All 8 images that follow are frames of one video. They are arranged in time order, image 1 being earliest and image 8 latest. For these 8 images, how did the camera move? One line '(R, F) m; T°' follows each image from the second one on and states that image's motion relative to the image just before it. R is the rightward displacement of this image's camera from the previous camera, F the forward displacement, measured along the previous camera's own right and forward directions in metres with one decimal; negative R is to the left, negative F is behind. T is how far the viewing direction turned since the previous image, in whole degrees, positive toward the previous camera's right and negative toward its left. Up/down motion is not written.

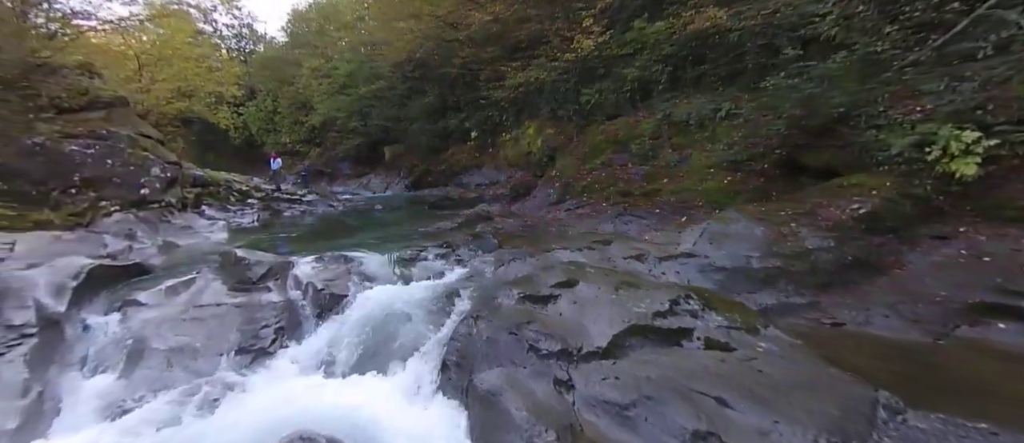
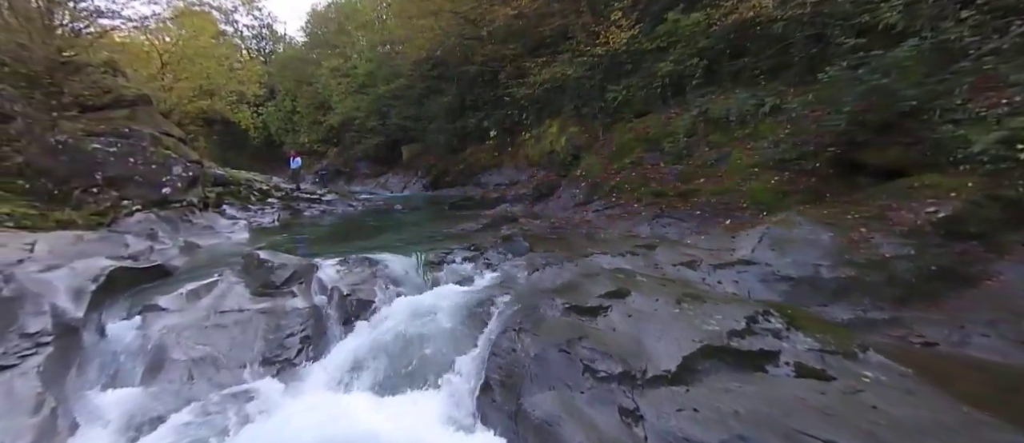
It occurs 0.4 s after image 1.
(-0.3, +0.4) m; -2°
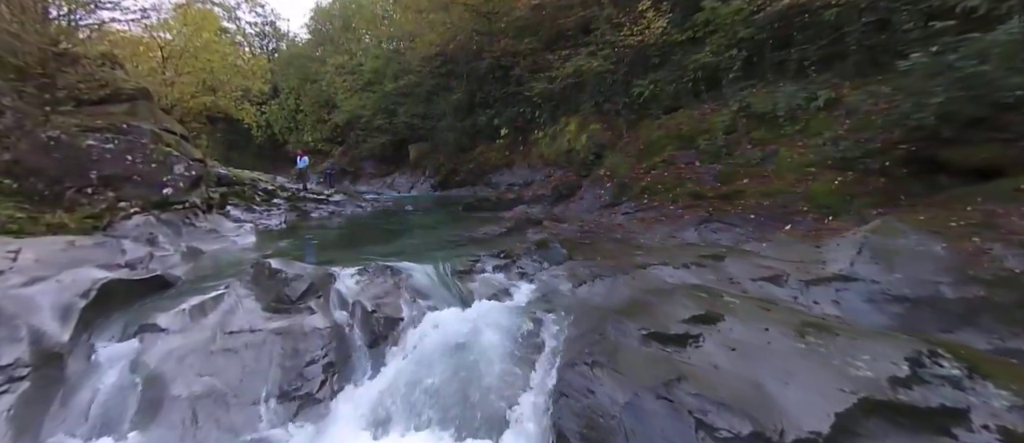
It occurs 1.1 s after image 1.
(-0.6, +0.7) m; 0°
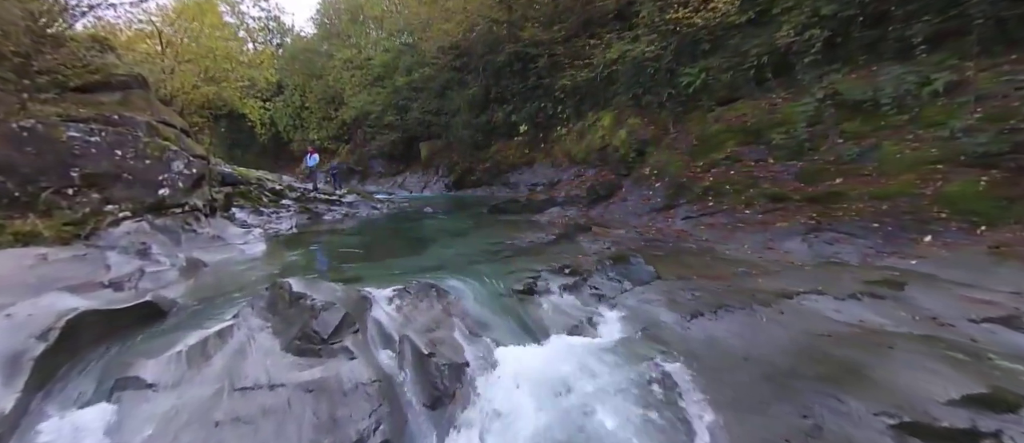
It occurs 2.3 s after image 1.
(-0.9, +1.1) m; 0°
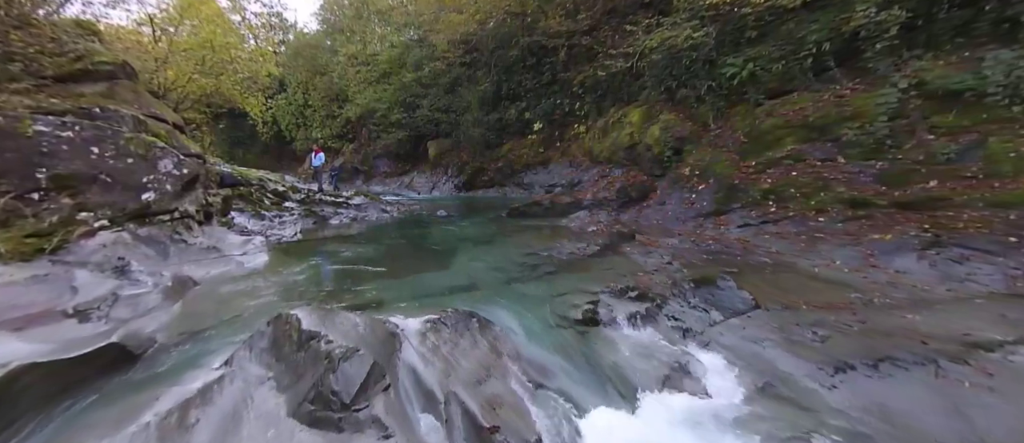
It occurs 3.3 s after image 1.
(-0.6, +0.9) m; 0°
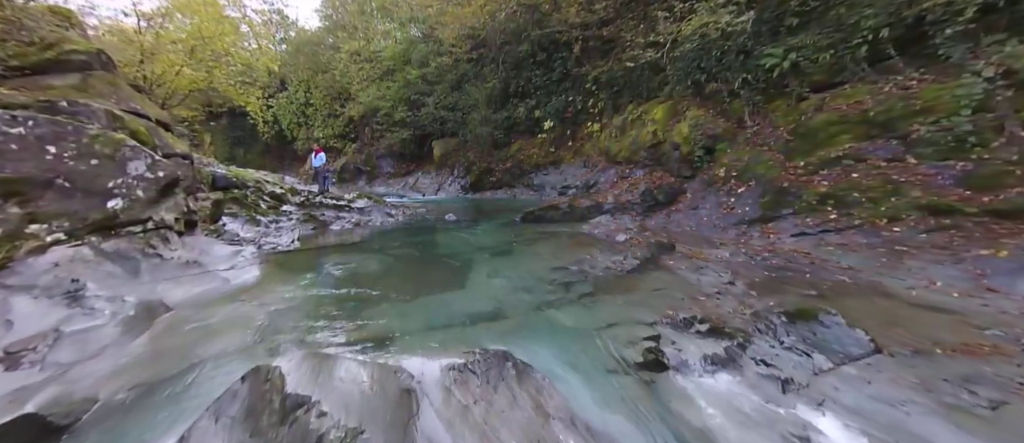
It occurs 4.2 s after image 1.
(-0.4, +0.8) m; 0°
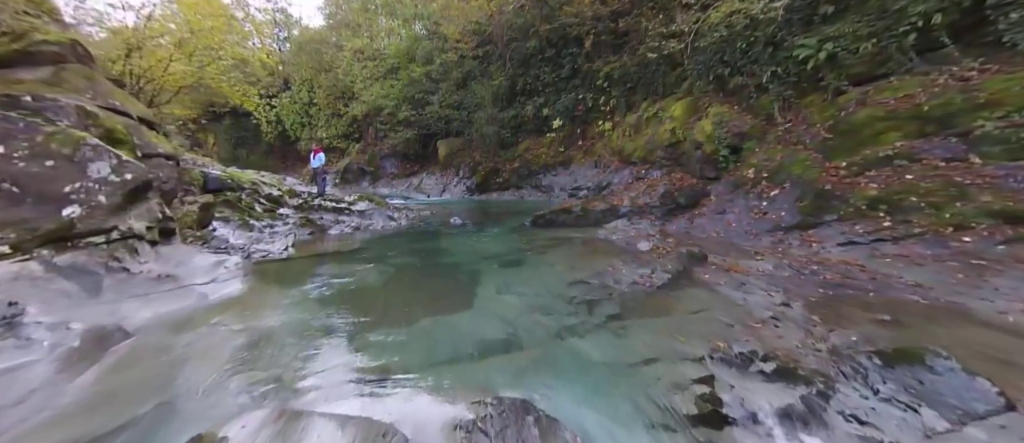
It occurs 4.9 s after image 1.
(-0.1, +0.6) m; -1°
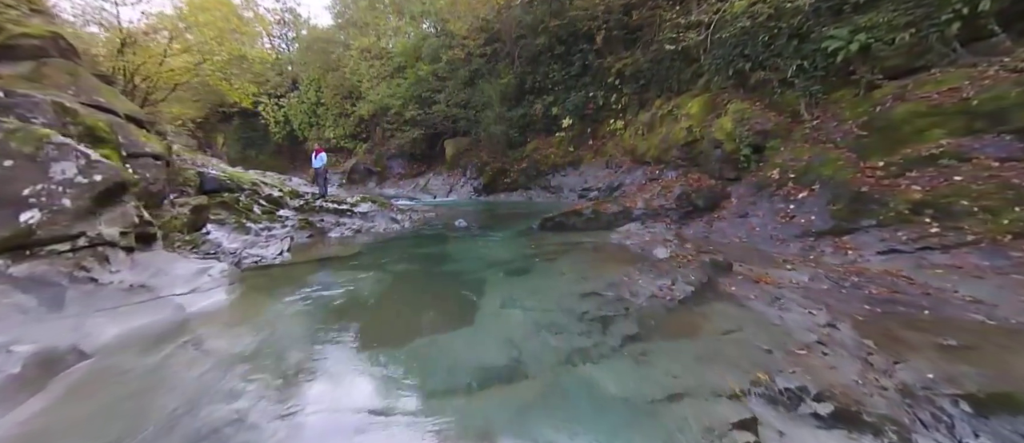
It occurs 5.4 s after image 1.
(0.0, +0.4) m; -1°
